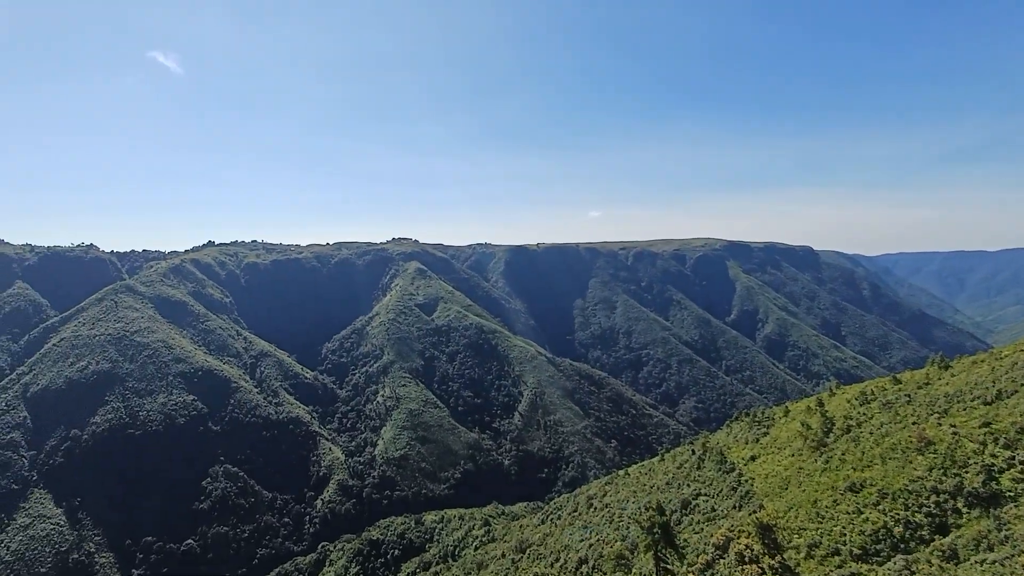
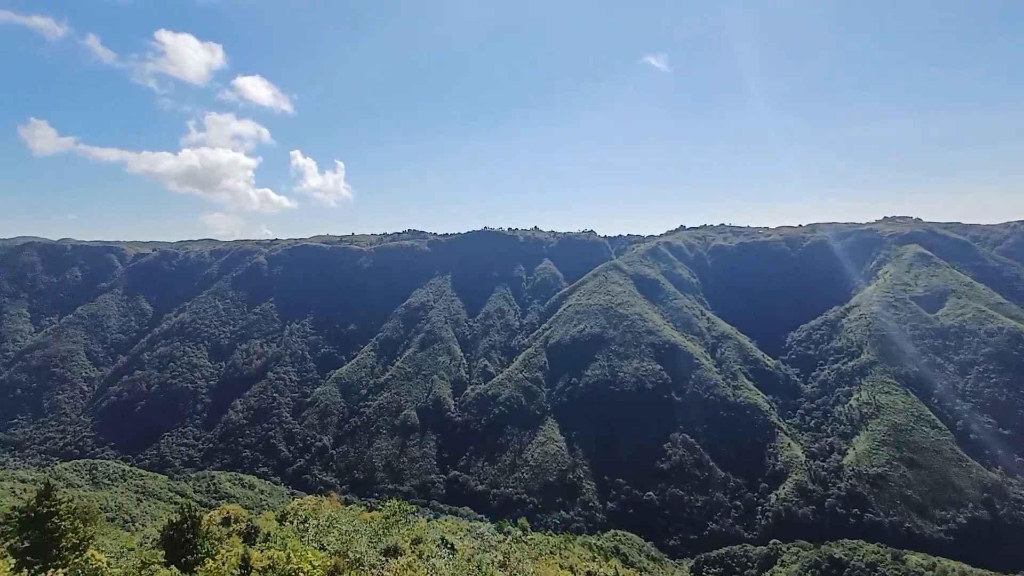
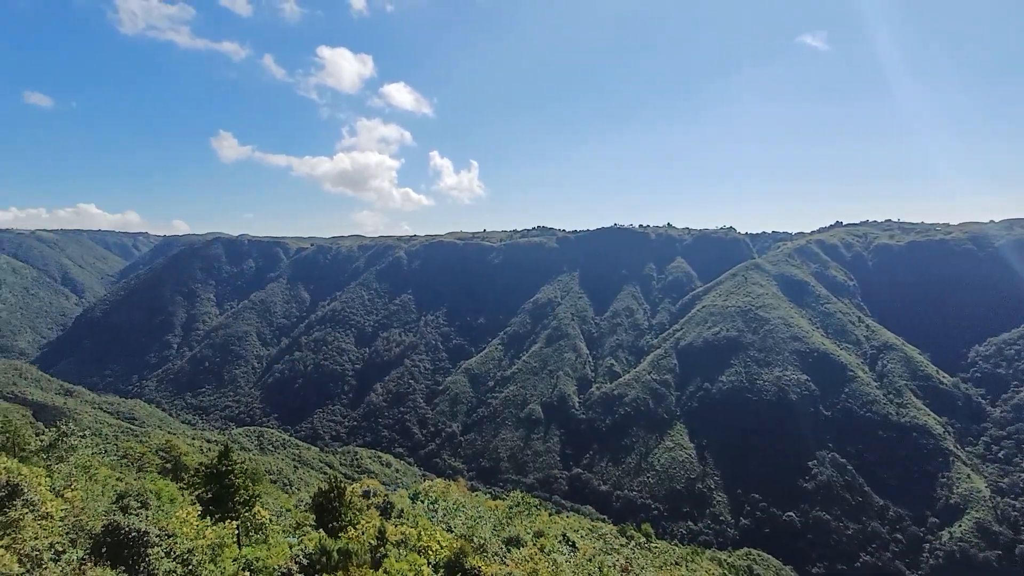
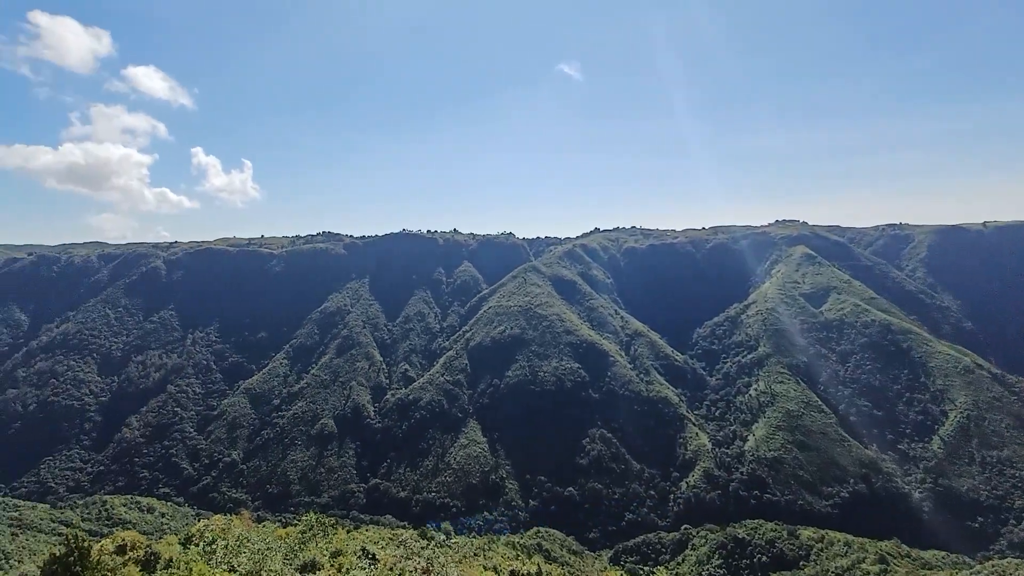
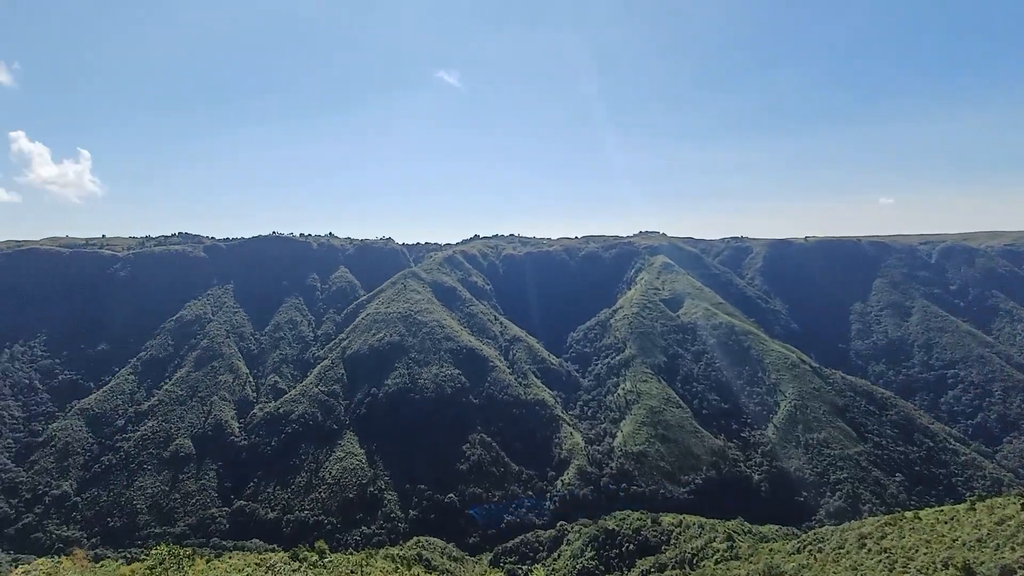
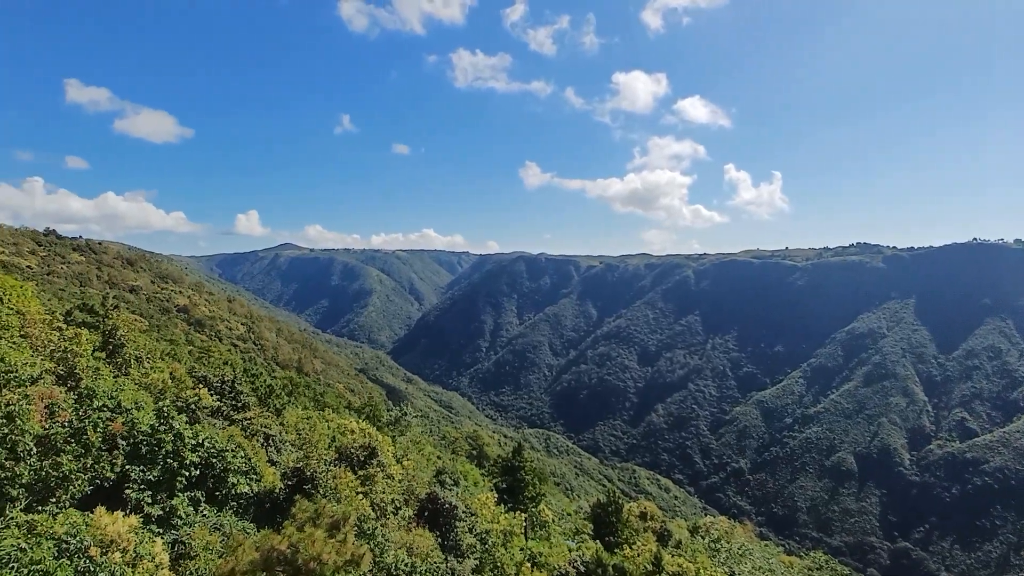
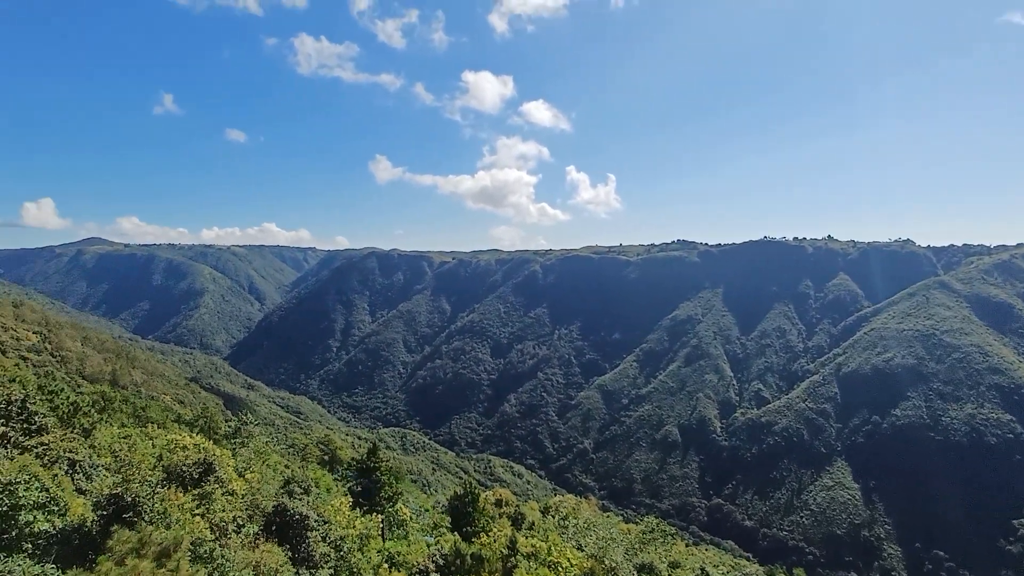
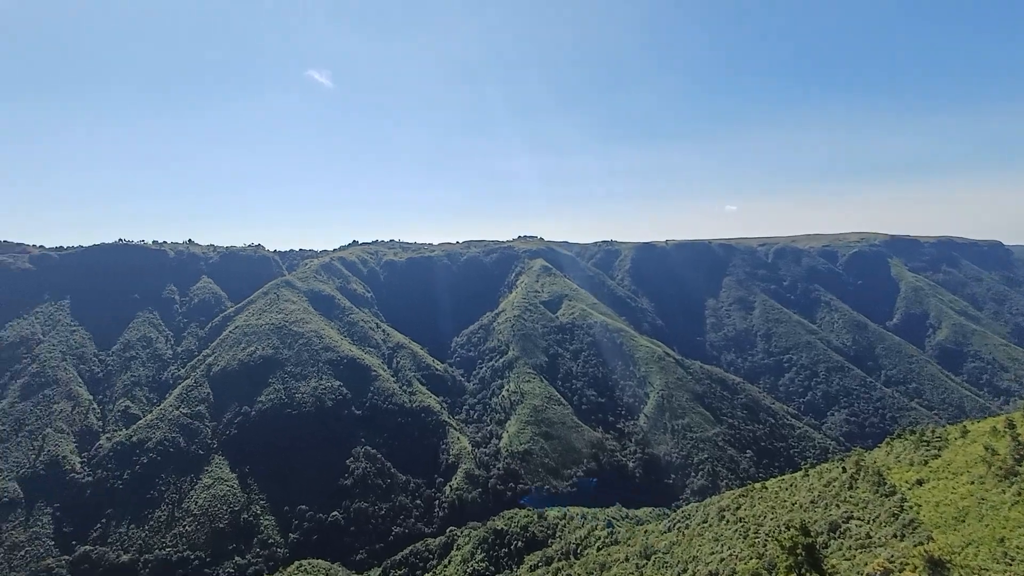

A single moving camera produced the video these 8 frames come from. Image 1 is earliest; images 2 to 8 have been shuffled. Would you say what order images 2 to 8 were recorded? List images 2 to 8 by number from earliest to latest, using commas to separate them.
8, 5, 4, 2, 3, 7, 6
